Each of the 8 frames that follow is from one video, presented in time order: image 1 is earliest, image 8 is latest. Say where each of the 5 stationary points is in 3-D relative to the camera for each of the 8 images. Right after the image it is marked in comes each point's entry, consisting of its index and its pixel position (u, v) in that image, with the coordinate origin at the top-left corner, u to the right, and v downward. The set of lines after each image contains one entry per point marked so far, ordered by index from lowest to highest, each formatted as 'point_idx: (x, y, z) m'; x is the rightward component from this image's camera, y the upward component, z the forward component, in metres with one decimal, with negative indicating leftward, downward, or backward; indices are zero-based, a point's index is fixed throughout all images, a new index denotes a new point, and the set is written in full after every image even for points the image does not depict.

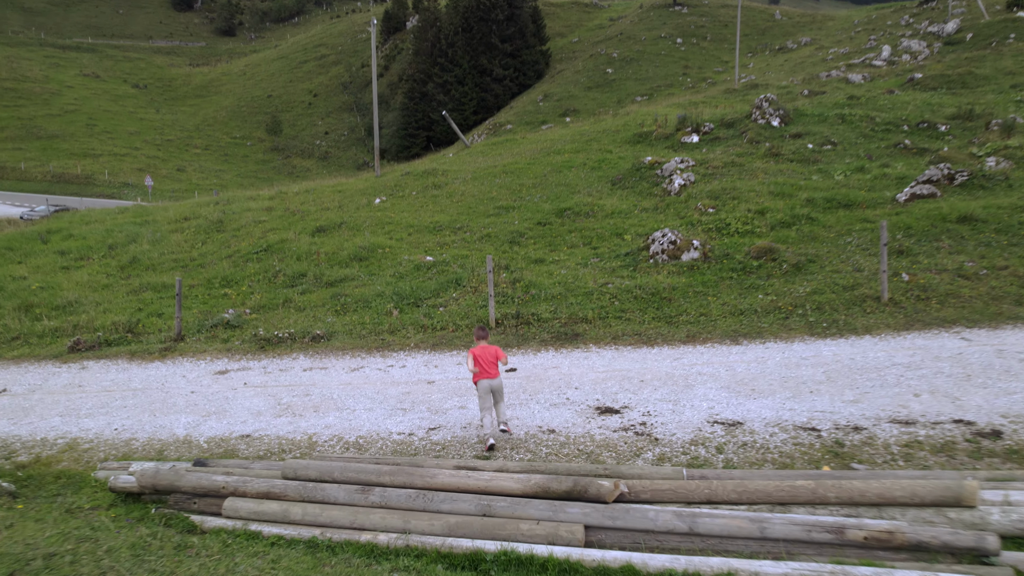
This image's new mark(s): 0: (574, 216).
0: (+1.3, +1.5, +14.3) m
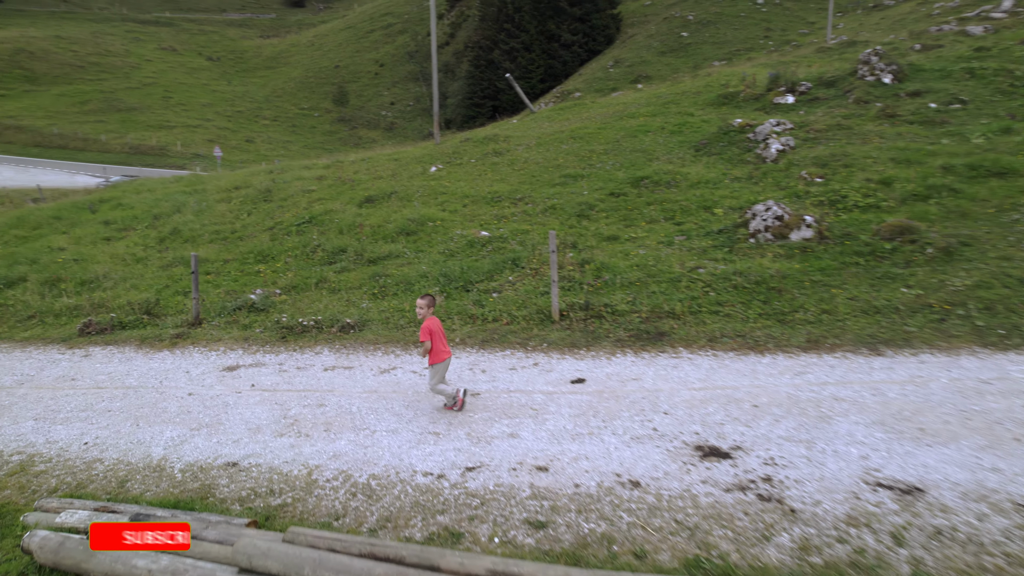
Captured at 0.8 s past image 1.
0: (+2.5, +1.8, +12.3) m
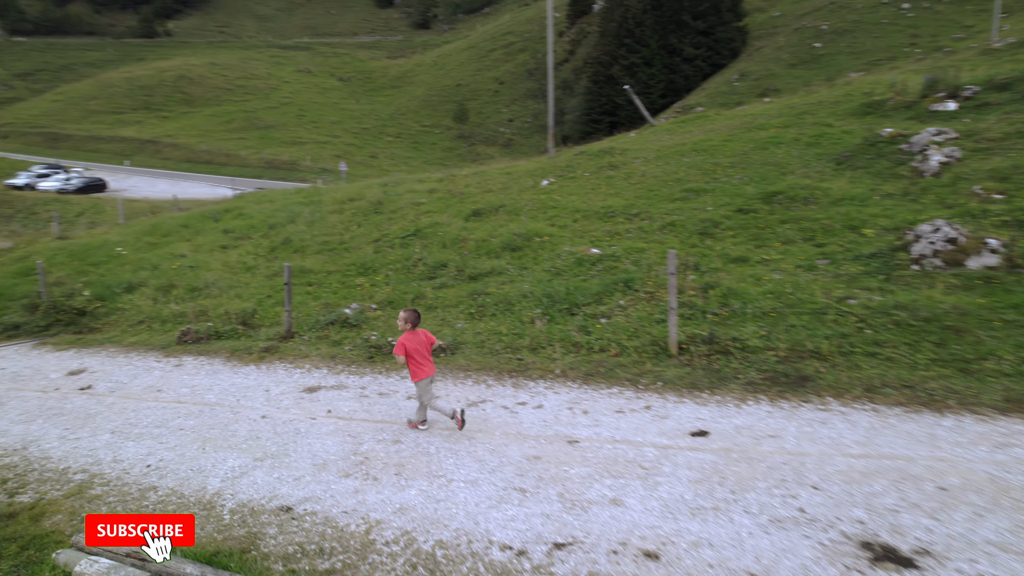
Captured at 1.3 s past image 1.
0: (+4.3, +1.3, +10.9) m
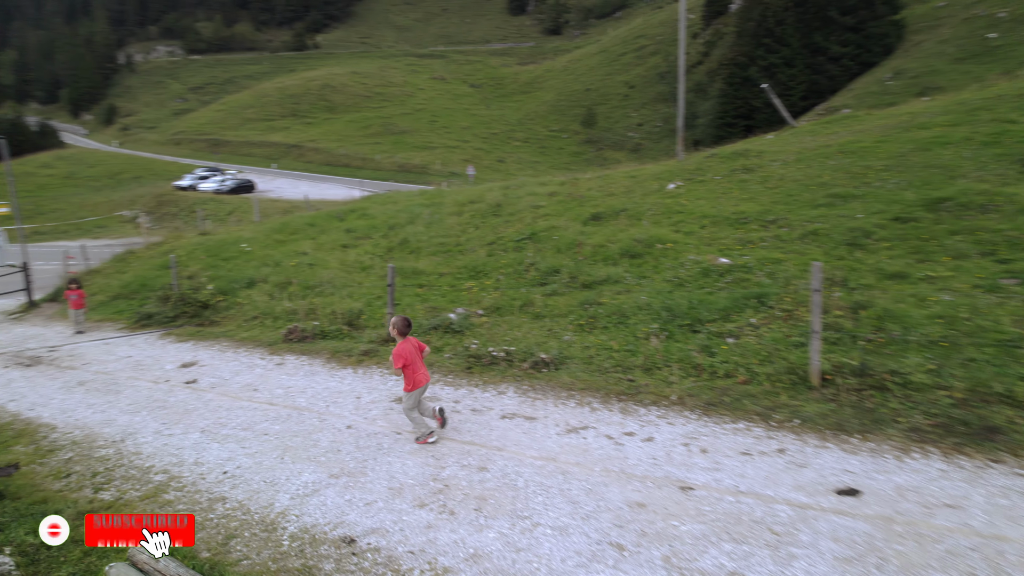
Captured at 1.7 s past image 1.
0: (+6.0, +1.0, +9.4) m
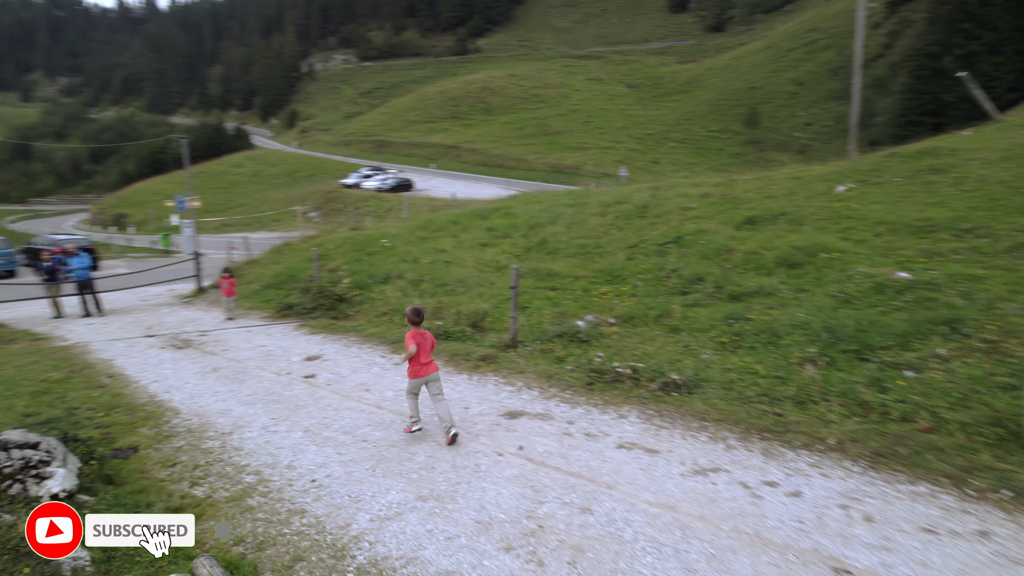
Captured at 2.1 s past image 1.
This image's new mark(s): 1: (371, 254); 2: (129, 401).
0: (+7.5, +0.7, +7.3) m
1: (-3.1, +0.8, +15.6) m
2: (-3.8, -1.1, +7.0) m
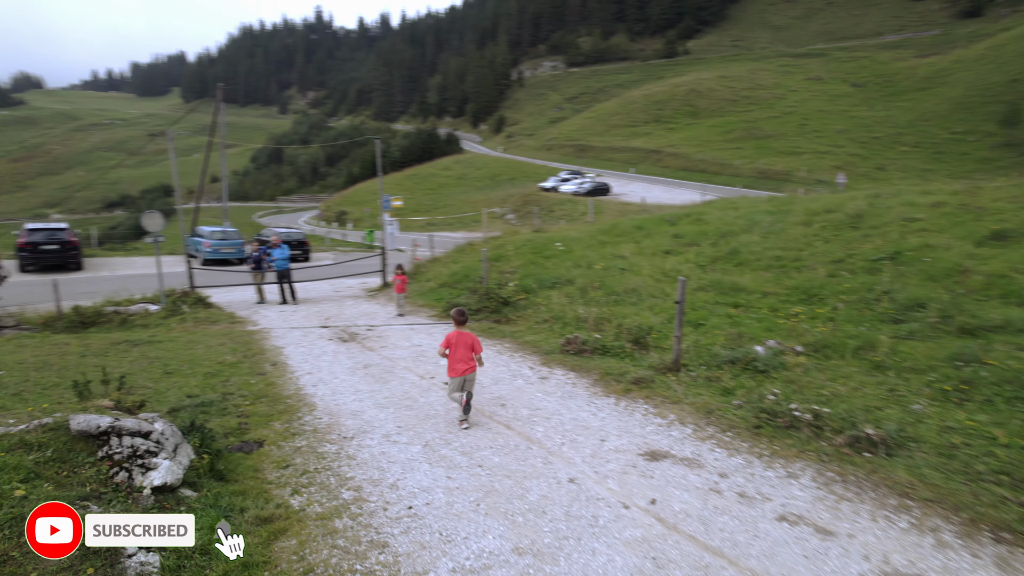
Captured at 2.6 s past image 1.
0: (+8.7, +0.1, +4.2) m
1: (+0.8, +0.7, +15.1) m
2: (-2.4, -1.1, +7.0) m
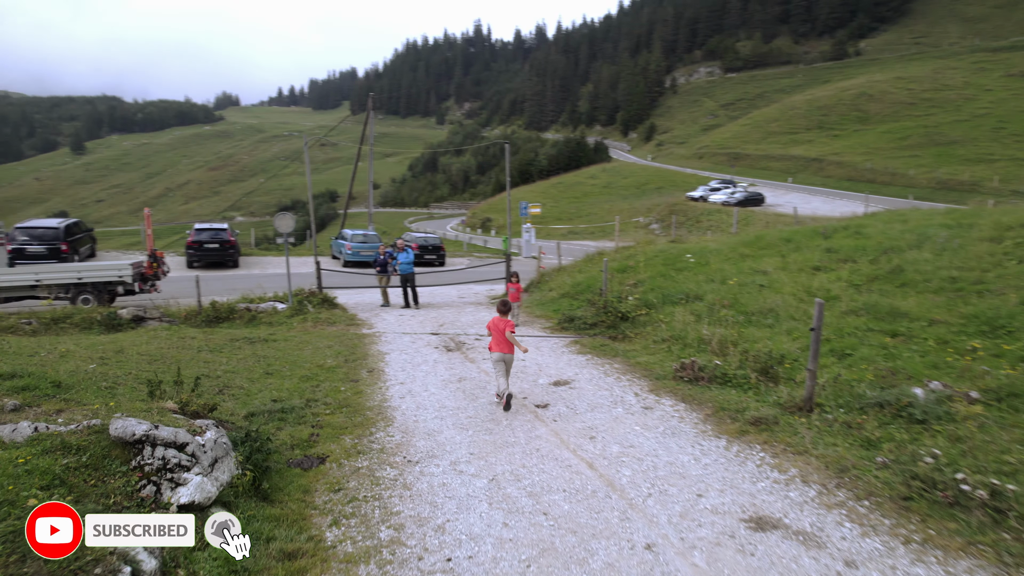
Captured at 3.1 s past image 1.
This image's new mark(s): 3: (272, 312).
0: (+8.9, -0.3, +1.7) m
1: (+3.3, +0.4, +14.0) m
2: (-1.4, -1.1, +6.7) m
3: (-4.5, -0.4, +13.0) m
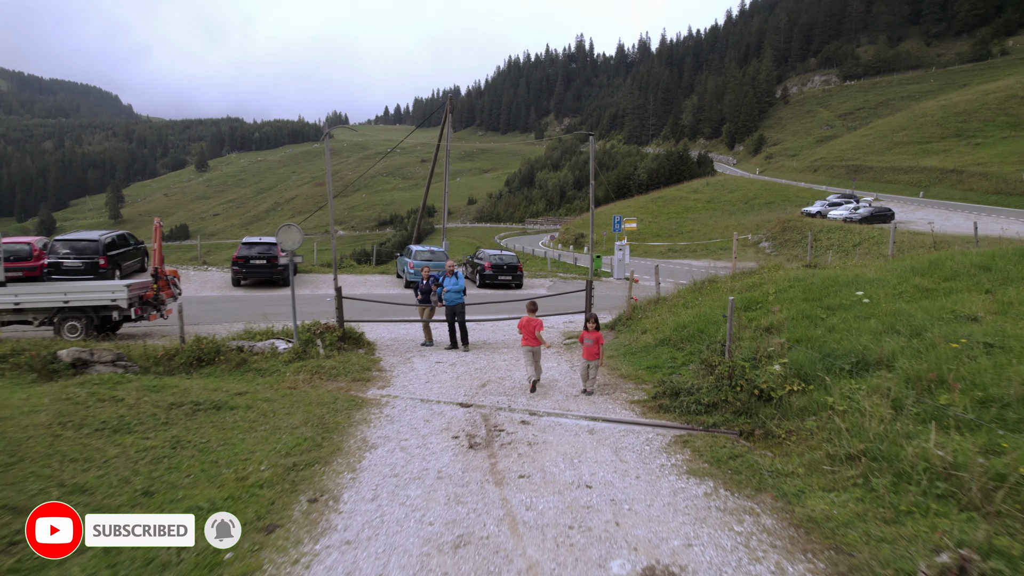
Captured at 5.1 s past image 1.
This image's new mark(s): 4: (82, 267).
0: (+8.2, -0.8, -3.2) m
1: (+4.4, -0.3, +9.8) m
2: (-1.3, -1.5, +3.2) m
3: (-3.4, -0.9, +9.8) m
4: (-11.5, +0.6, +18.6) m
